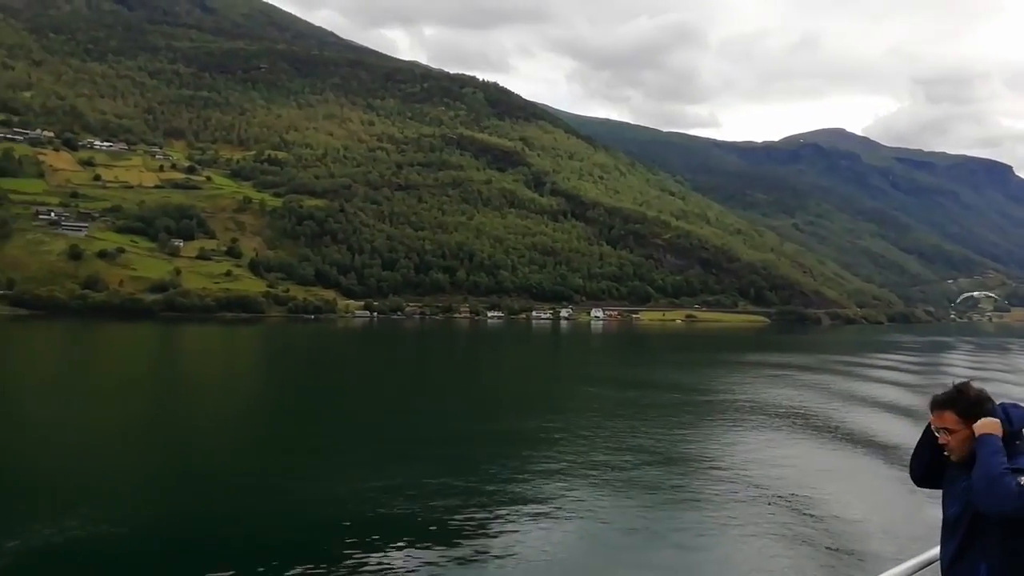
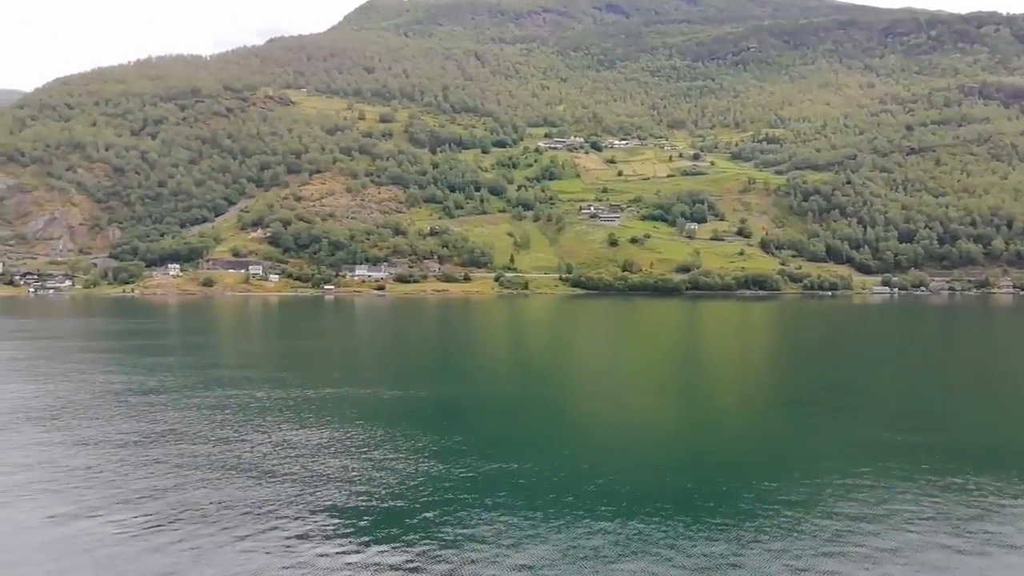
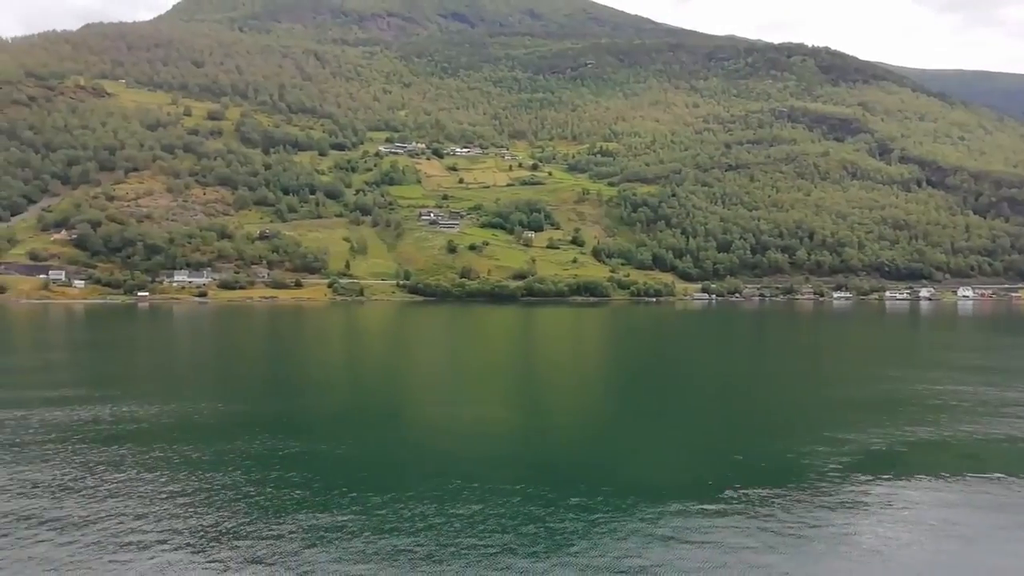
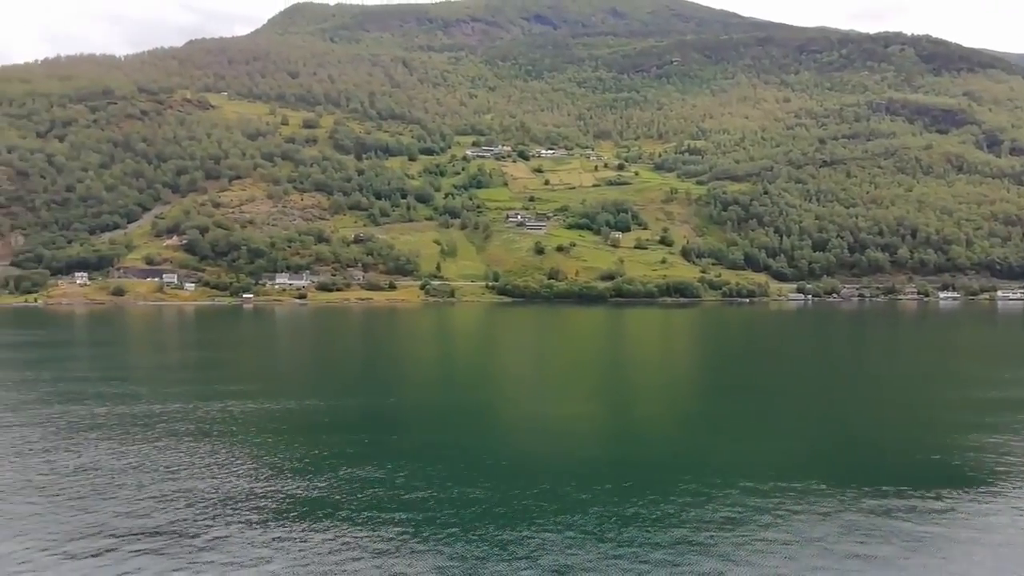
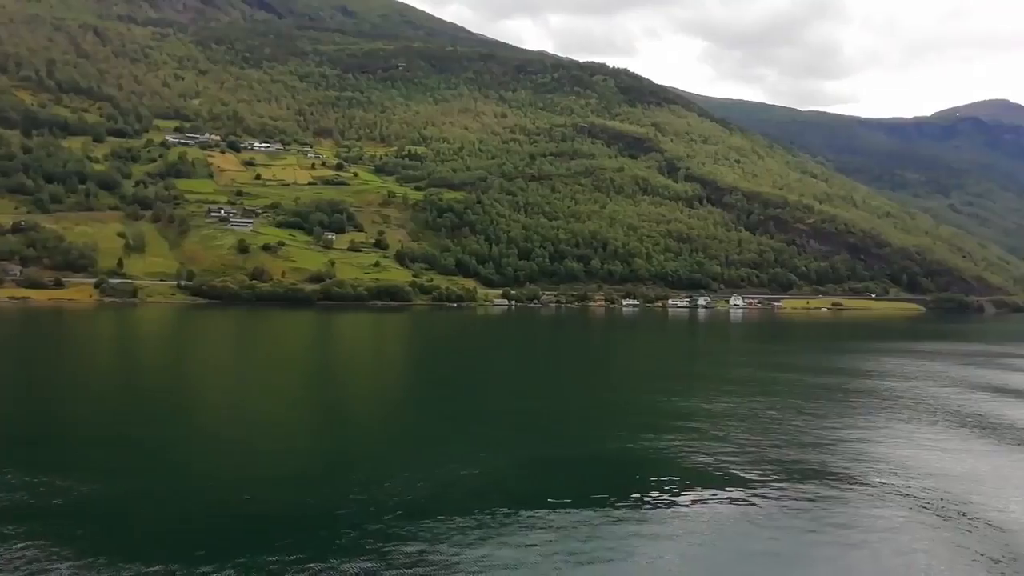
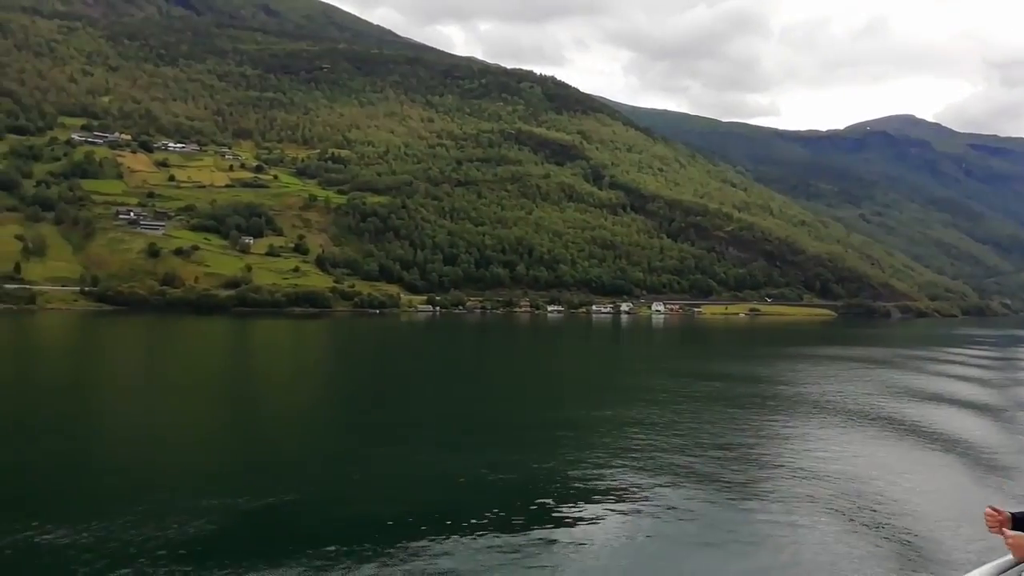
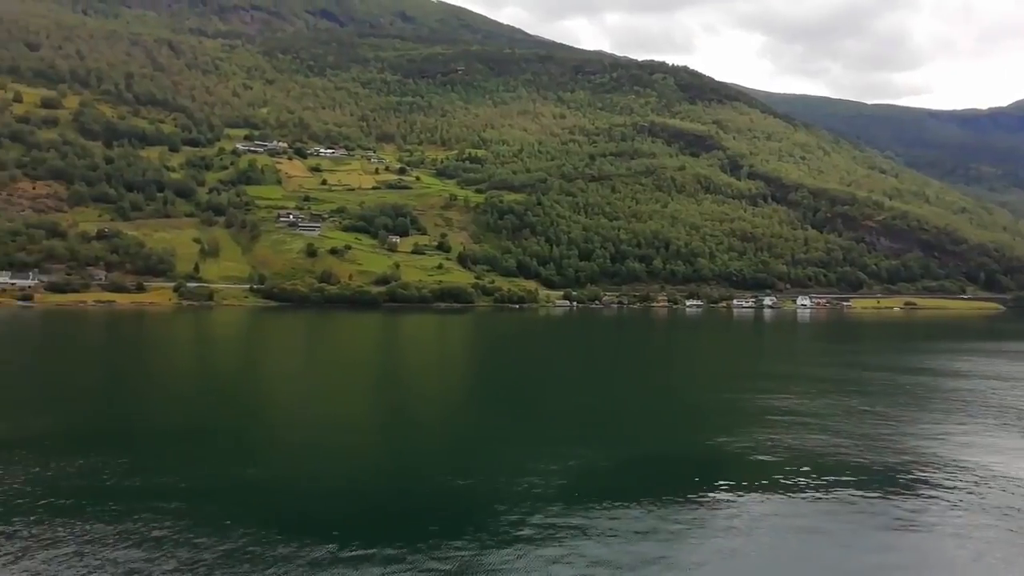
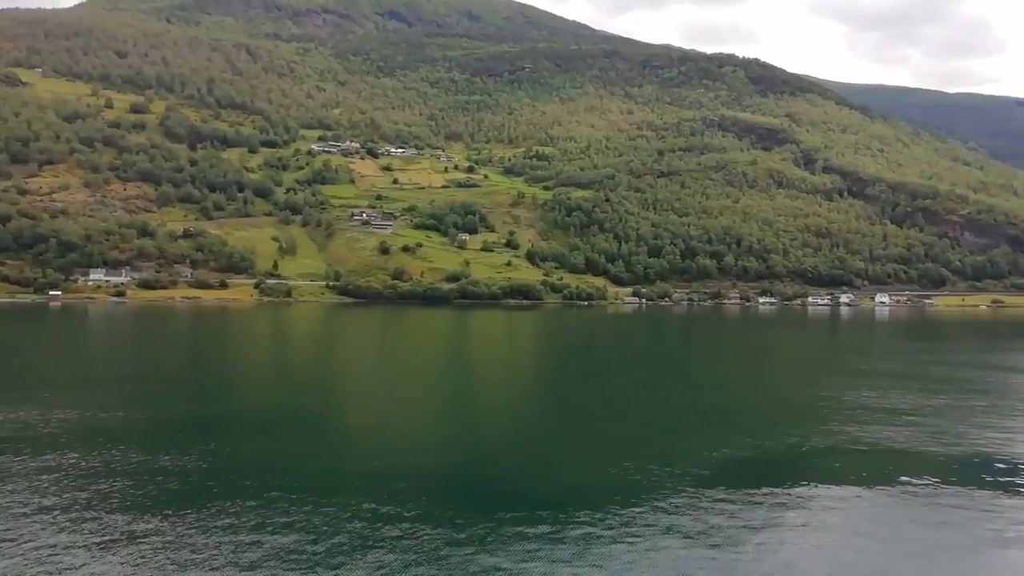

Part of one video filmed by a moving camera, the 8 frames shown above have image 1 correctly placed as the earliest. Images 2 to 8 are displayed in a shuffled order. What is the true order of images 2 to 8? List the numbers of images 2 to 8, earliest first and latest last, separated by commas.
6, 5, 7, 8, 3, 4, 2
